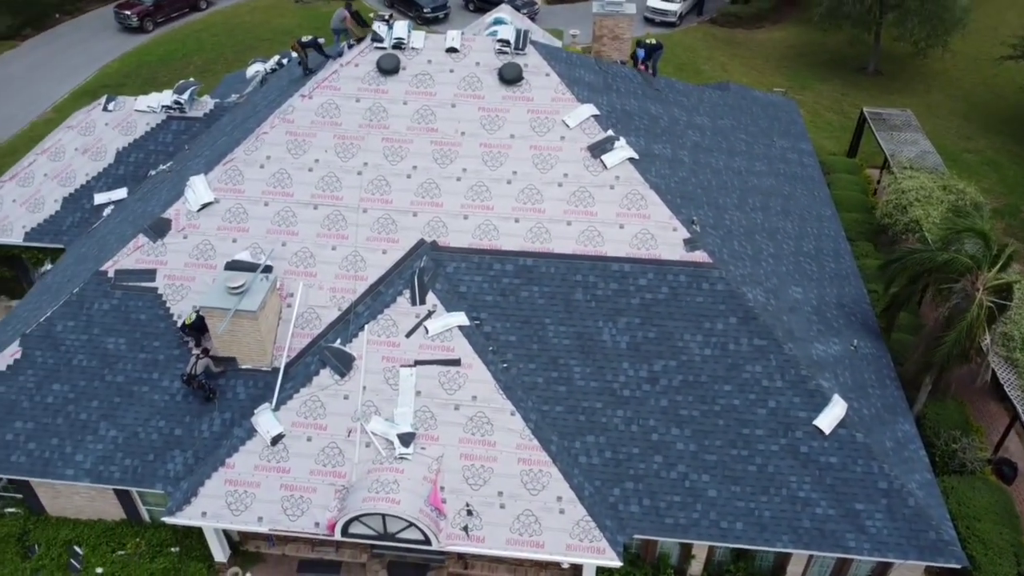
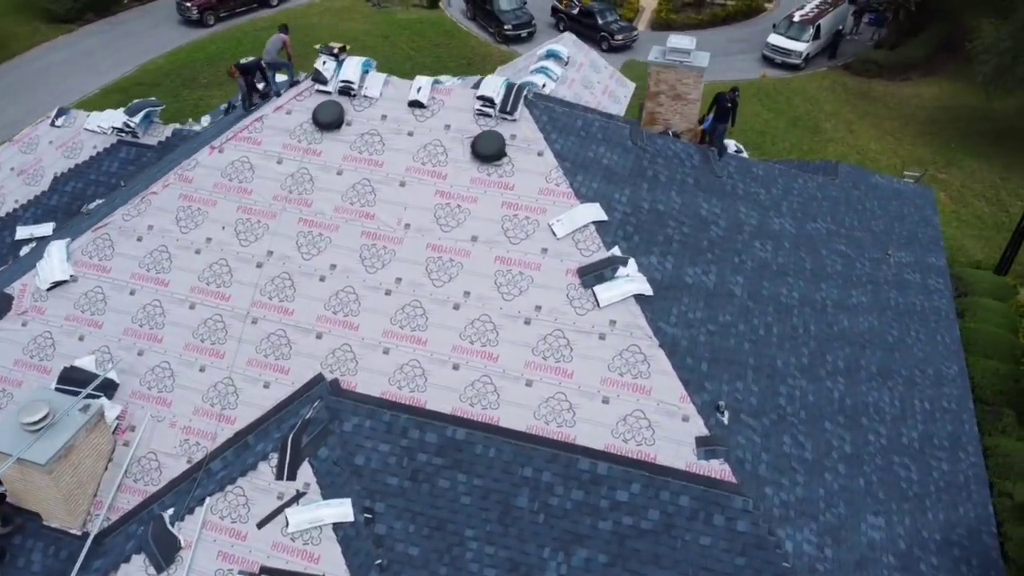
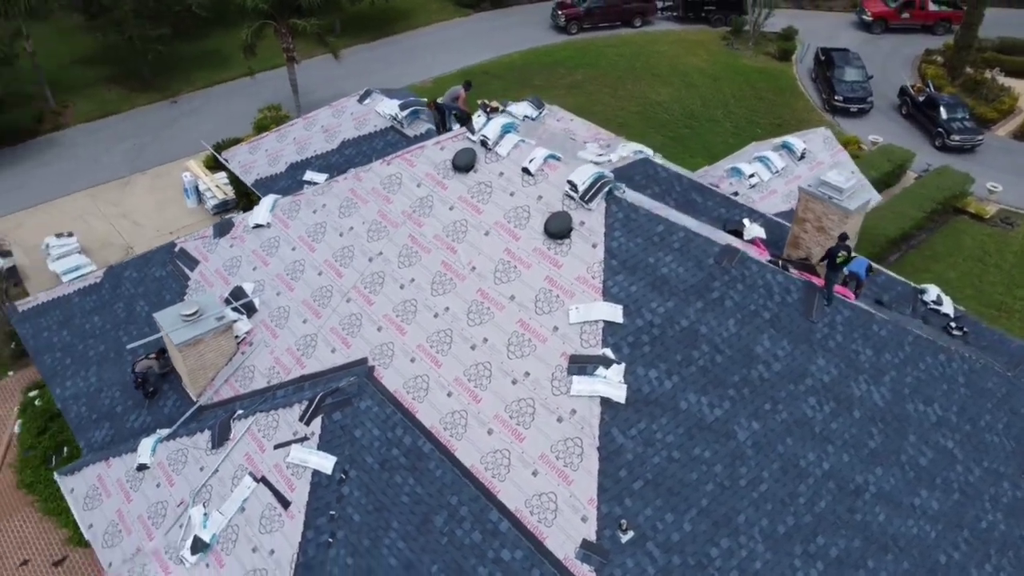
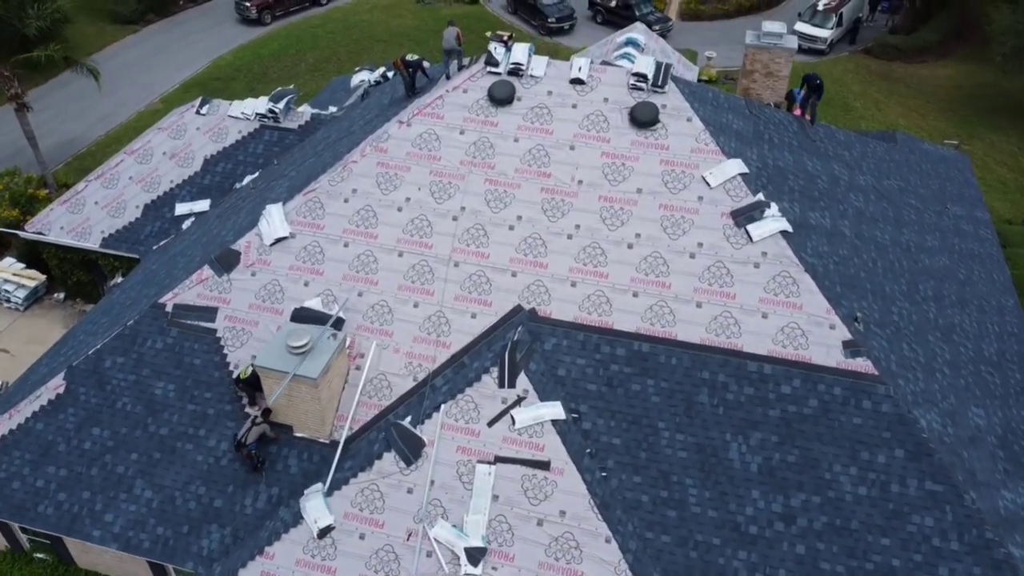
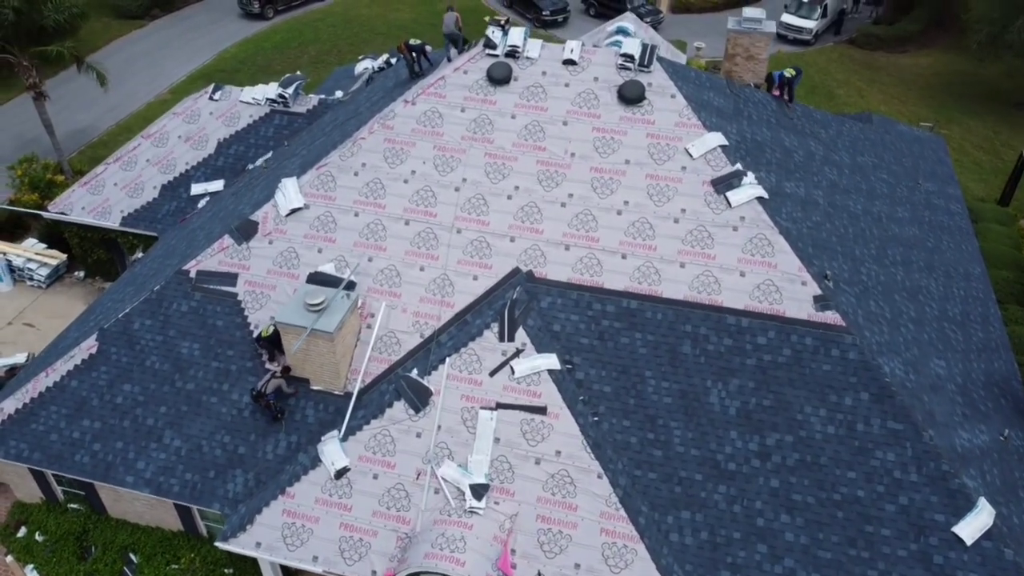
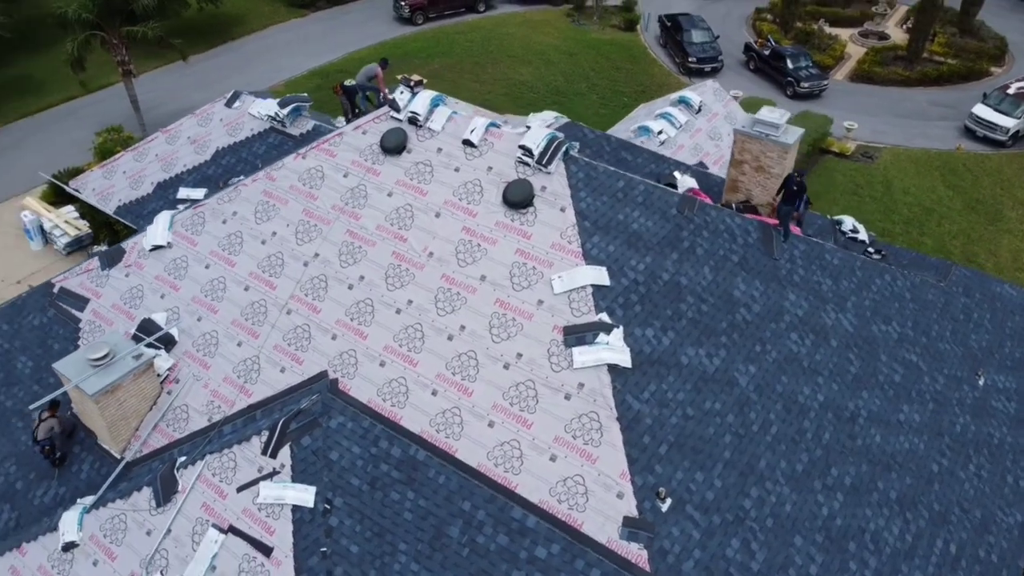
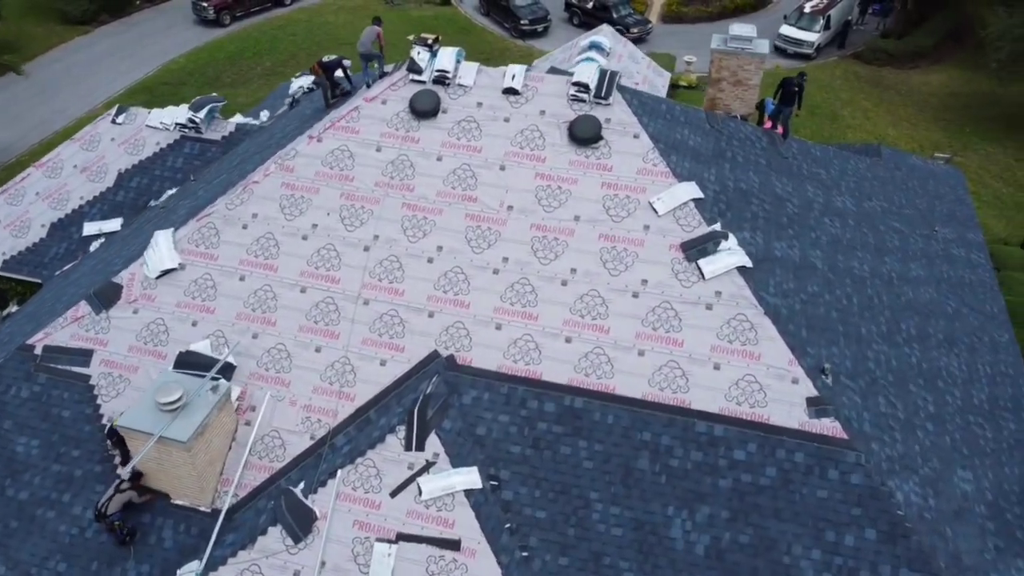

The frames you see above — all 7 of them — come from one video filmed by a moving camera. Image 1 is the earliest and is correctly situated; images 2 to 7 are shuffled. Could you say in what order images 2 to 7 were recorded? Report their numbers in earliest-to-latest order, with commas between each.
5, 4, 7, 2, 6, 3
